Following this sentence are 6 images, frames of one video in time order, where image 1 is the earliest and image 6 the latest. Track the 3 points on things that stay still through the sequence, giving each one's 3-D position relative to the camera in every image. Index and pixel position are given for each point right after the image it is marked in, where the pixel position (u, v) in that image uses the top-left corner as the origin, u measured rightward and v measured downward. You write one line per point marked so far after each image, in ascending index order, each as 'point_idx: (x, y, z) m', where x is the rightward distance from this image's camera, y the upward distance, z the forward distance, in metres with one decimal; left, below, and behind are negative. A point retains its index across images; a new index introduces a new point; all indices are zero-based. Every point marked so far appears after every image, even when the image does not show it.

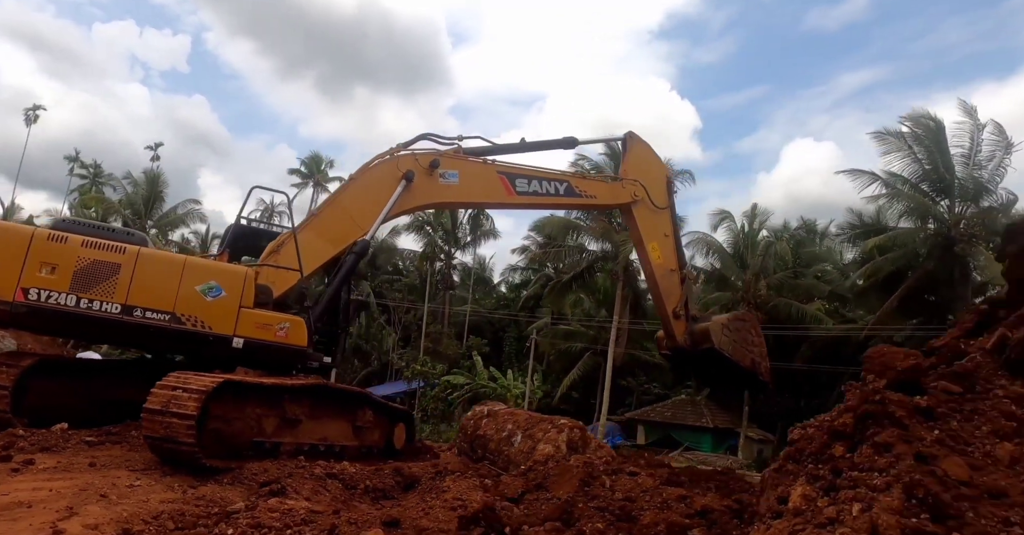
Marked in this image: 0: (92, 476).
0: (-2.6, -1.3, +4.4) m
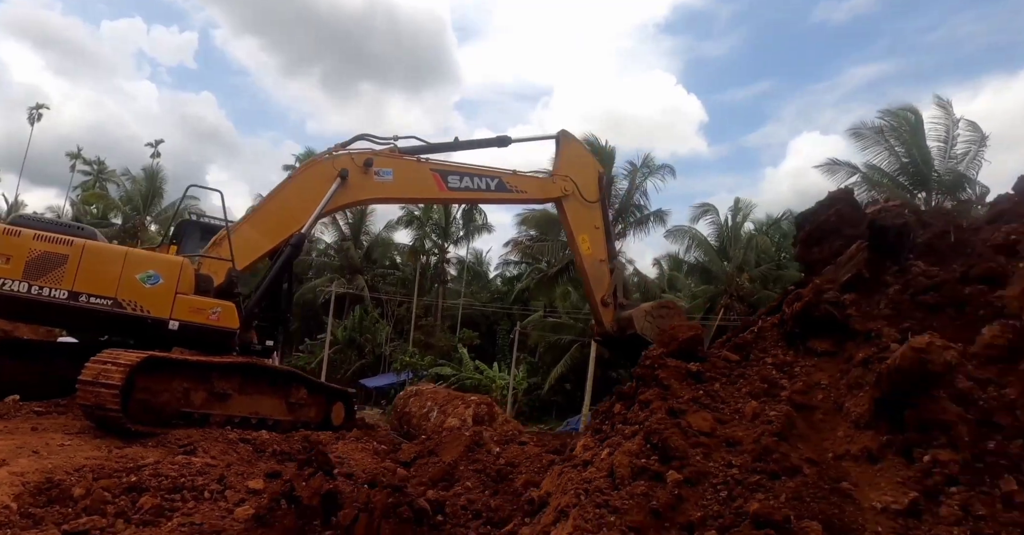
0: (-3.5, -1.2, +5.1) m
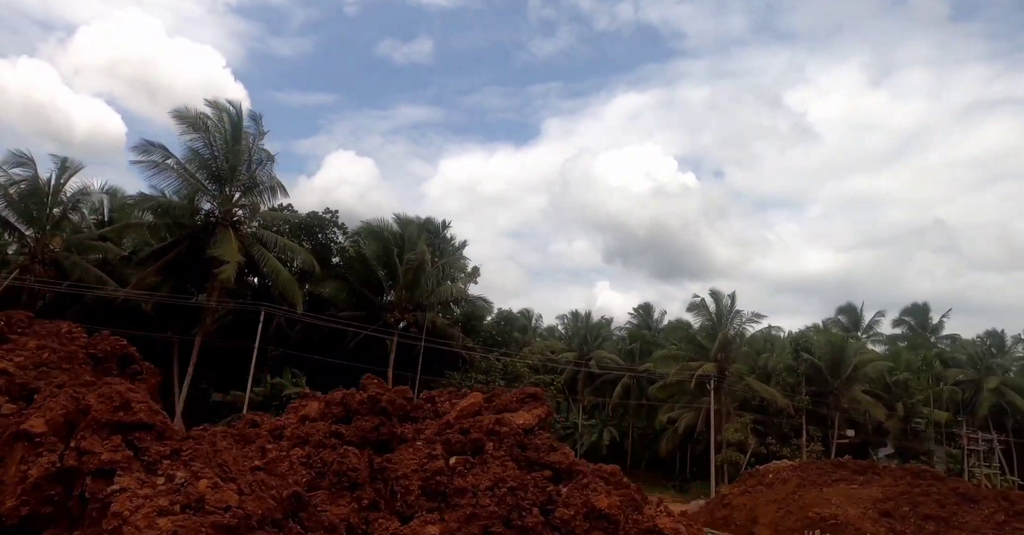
0: (-15.6, +1.3, +2.0) m
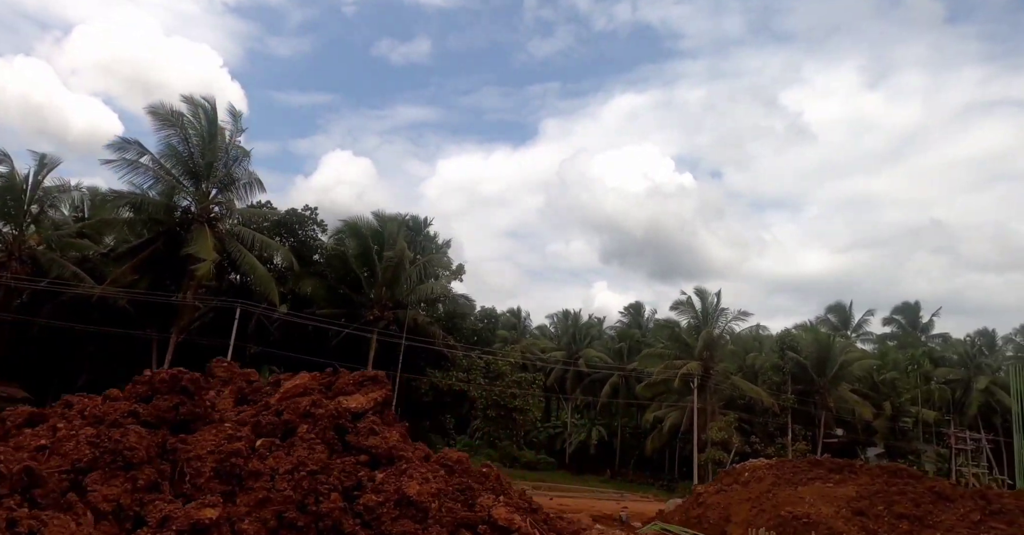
0: (-16.5, +1.4, +2.0) m
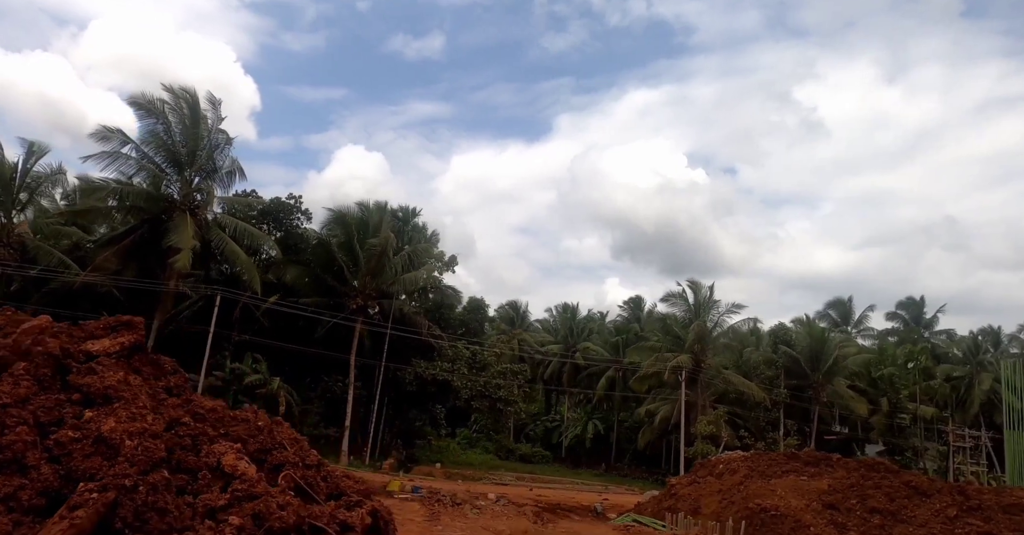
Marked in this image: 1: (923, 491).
0: (-17.9, +1.8, +2.4) m
1: (+11.5, -6.2, +19.8) m
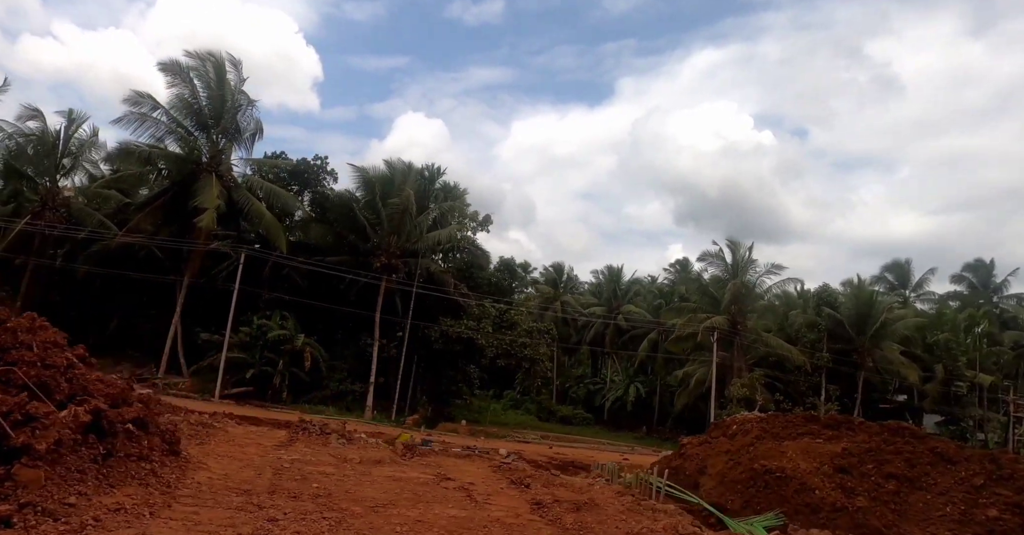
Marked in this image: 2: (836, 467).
0: (-19.5, +2.3, +4.1) m
1: (+11.5, -5.0, +18.6) m
2: (+8.3, -5.1, +18.1) m
